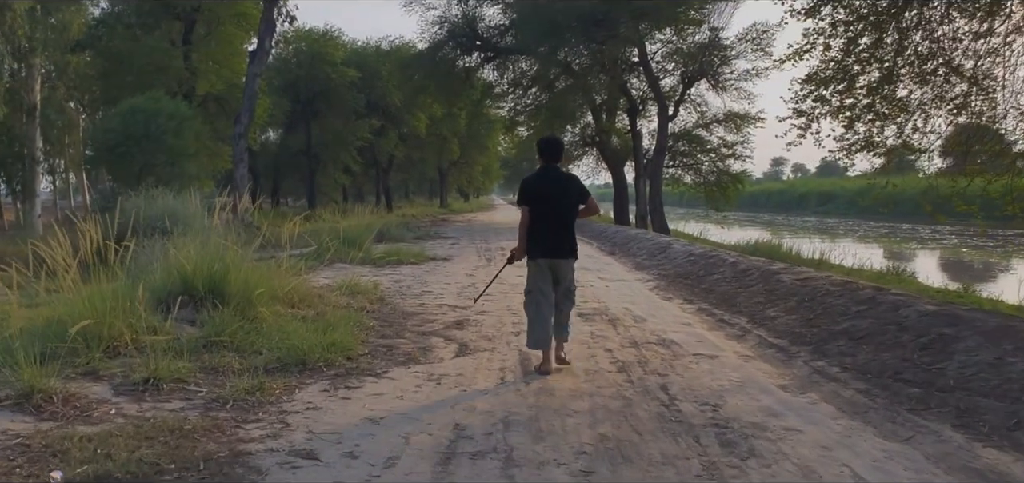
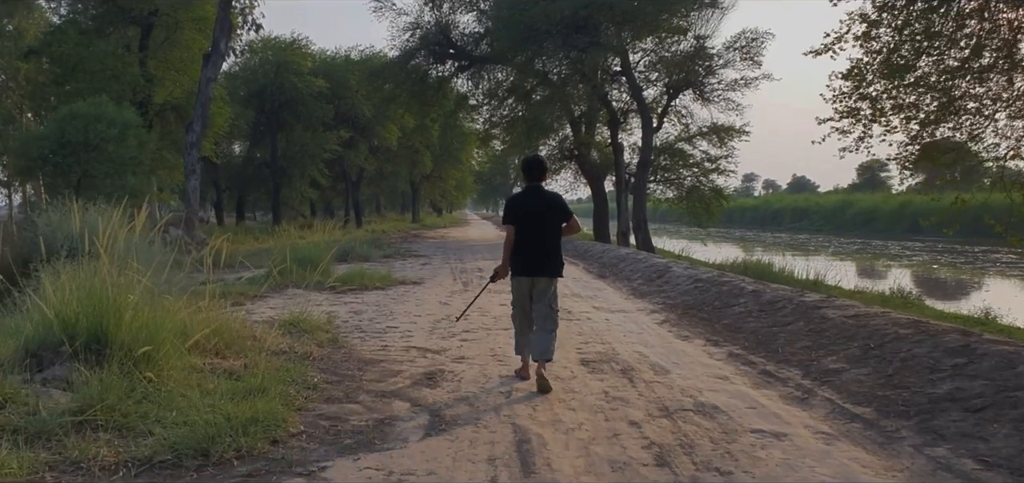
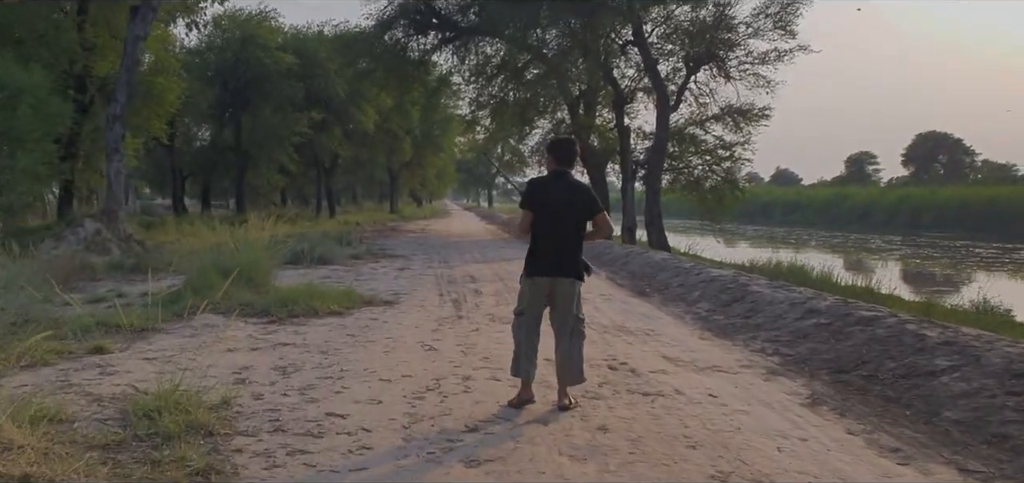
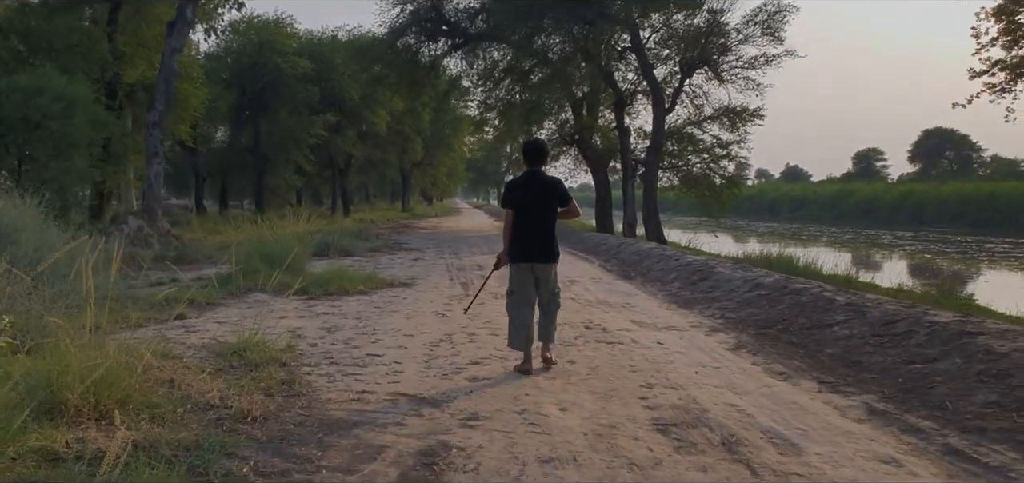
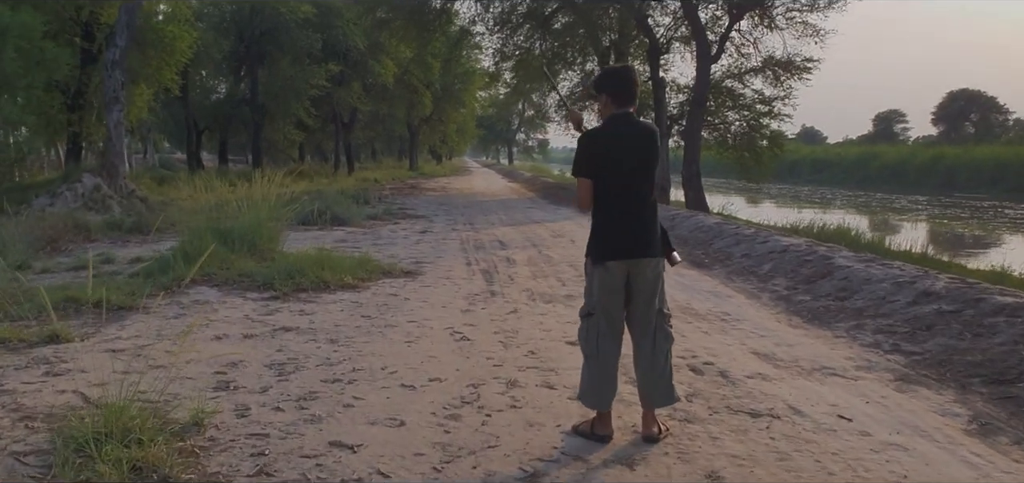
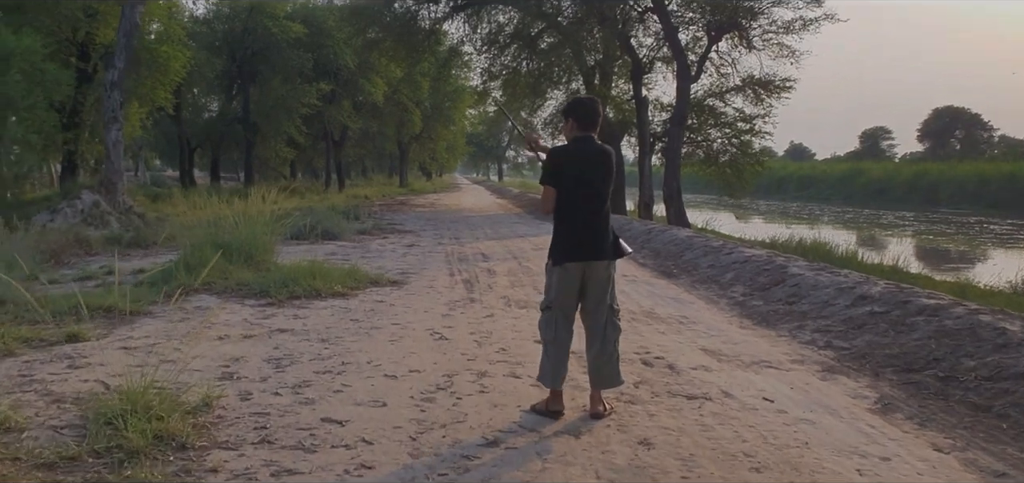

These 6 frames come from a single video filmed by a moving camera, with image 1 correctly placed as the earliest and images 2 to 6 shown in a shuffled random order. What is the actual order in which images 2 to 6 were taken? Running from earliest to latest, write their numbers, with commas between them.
2, 4, 3, 6, 5
